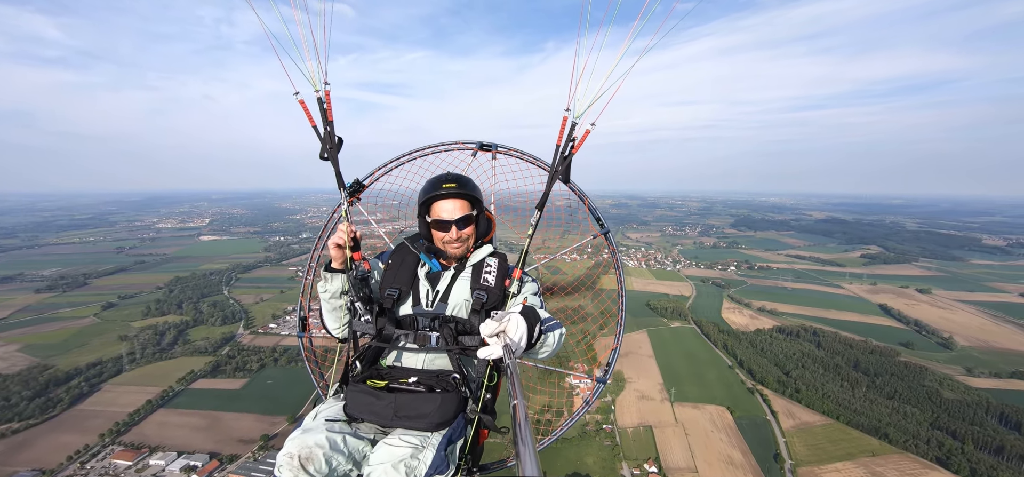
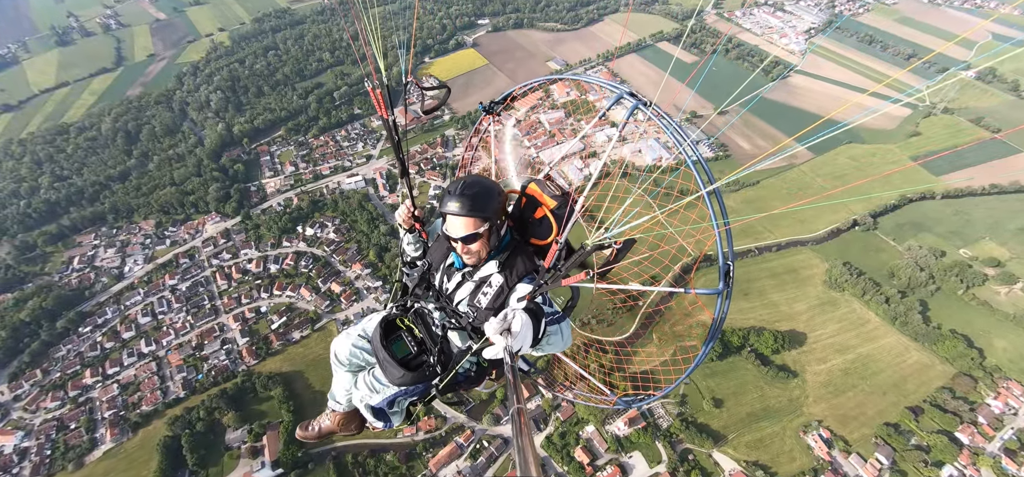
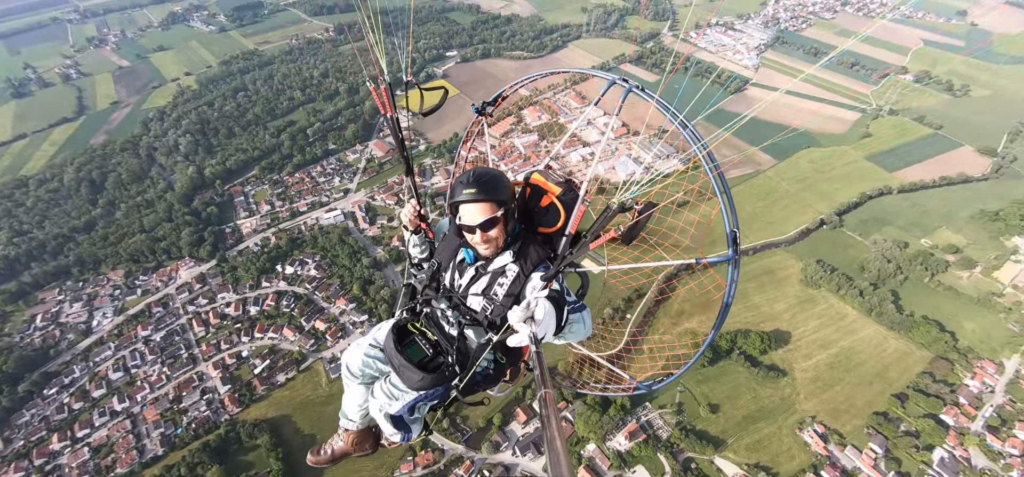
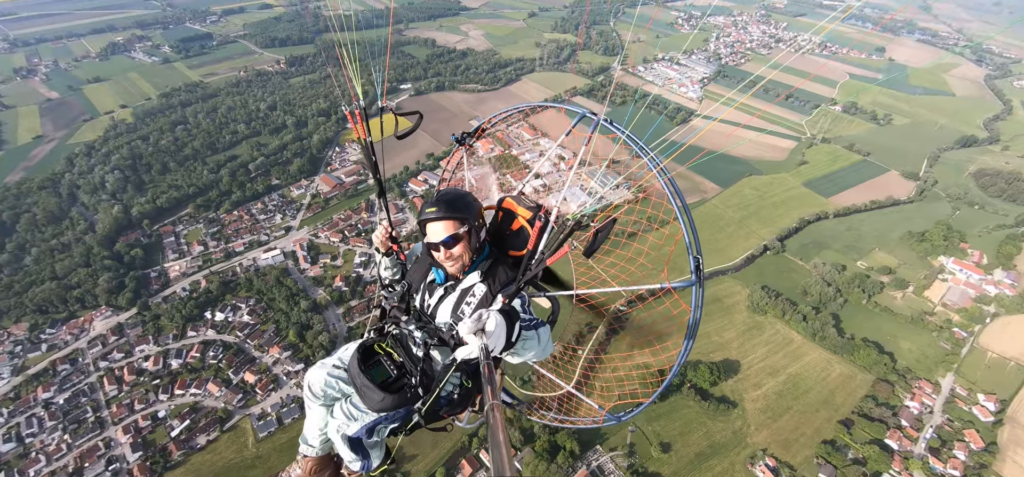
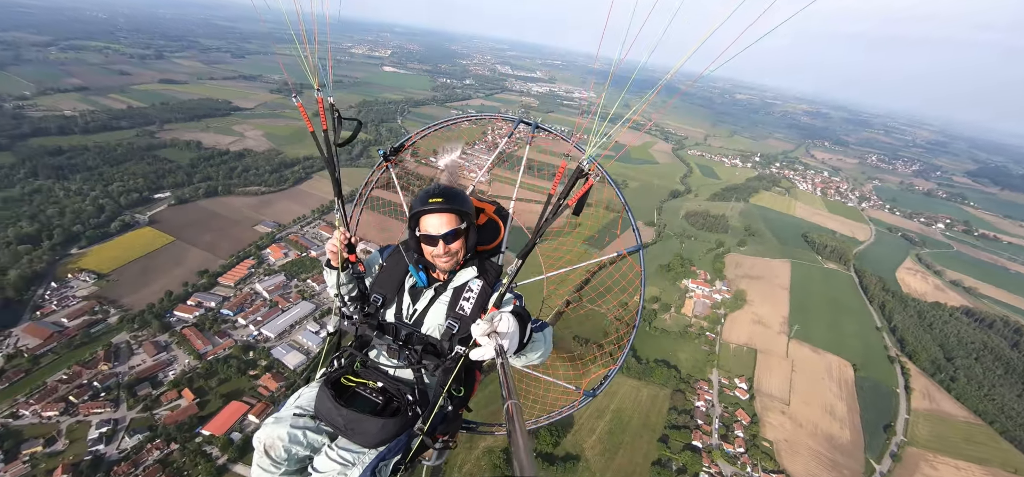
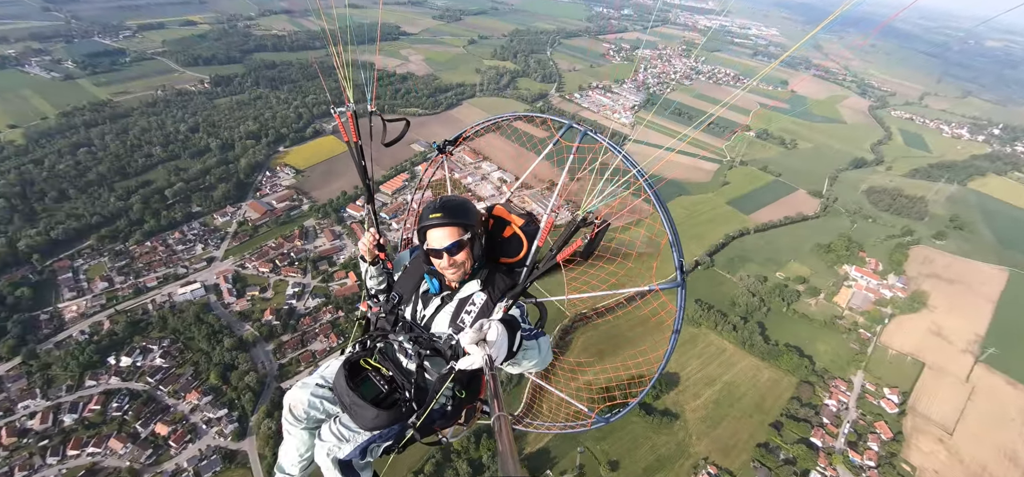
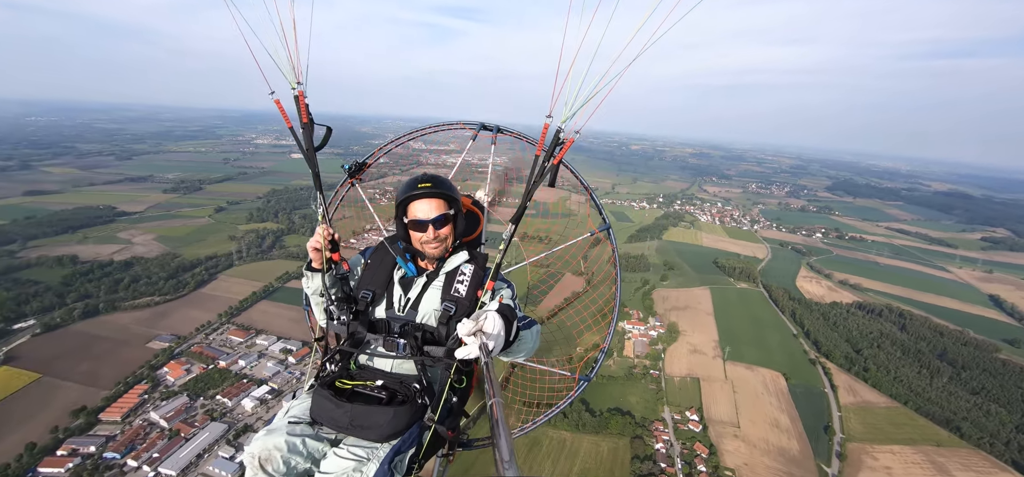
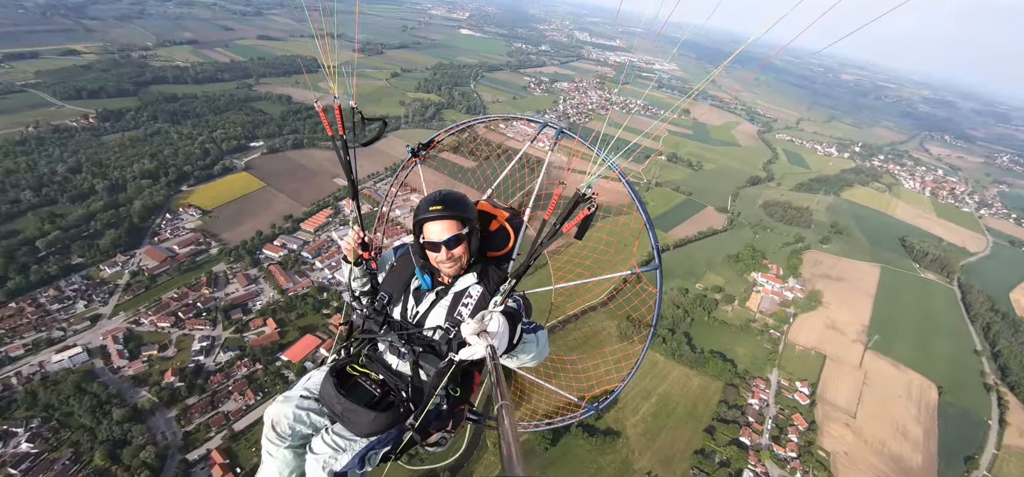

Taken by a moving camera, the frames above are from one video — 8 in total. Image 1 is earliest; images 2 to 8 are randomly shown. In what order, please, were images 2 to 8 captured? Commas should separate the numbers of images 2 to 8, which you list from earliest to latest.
7, 5, 8, 6, 4, 2, 3
